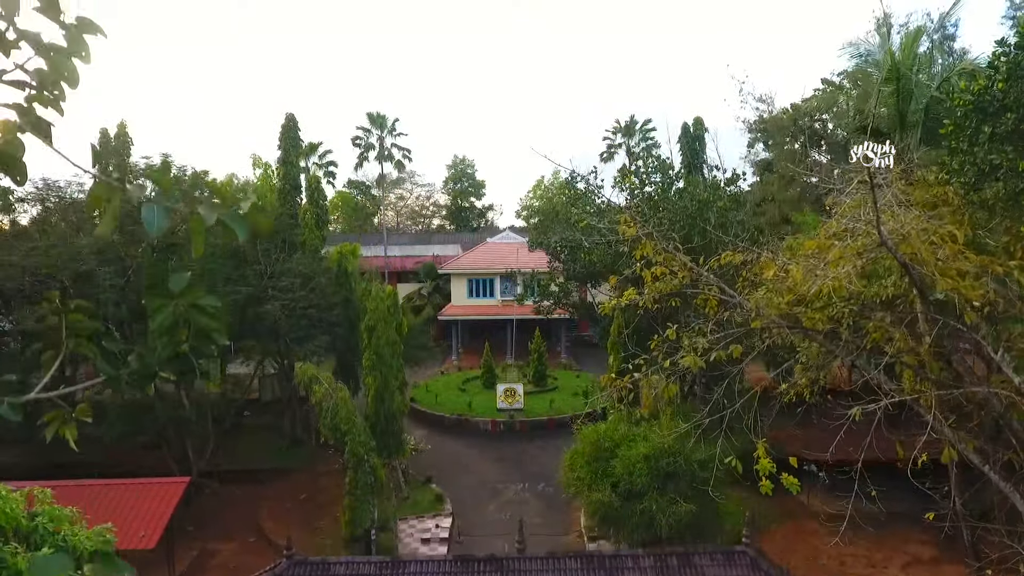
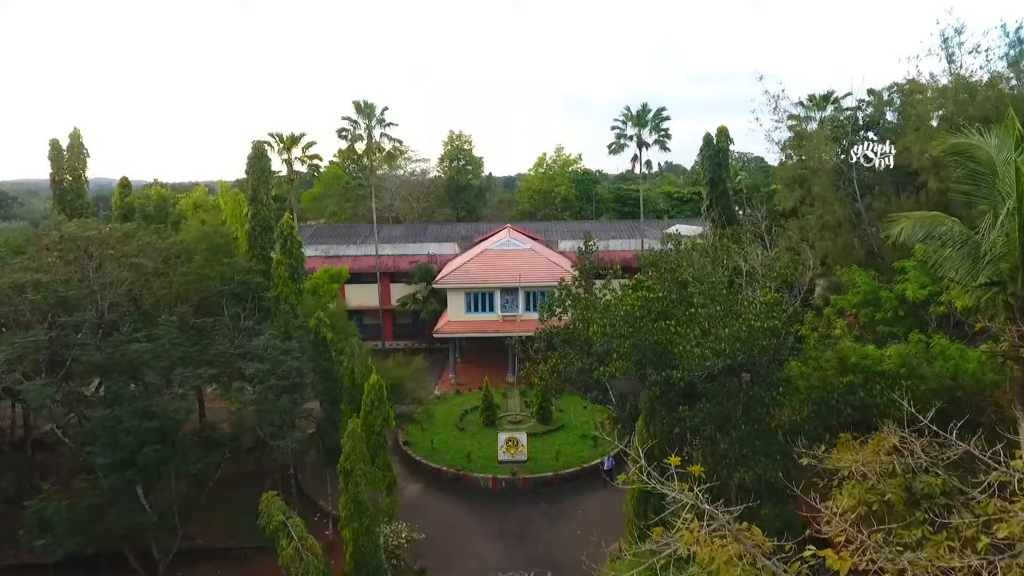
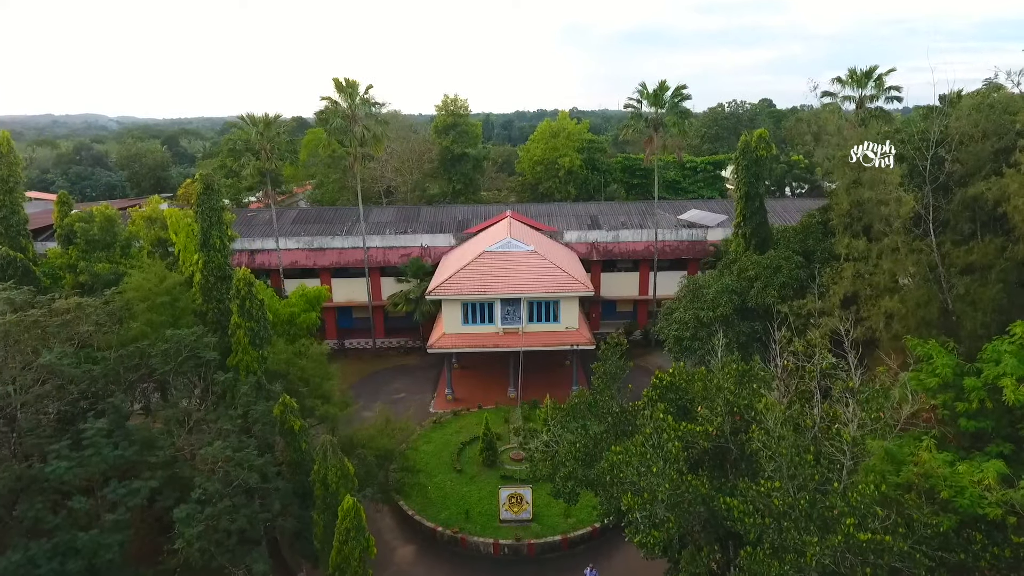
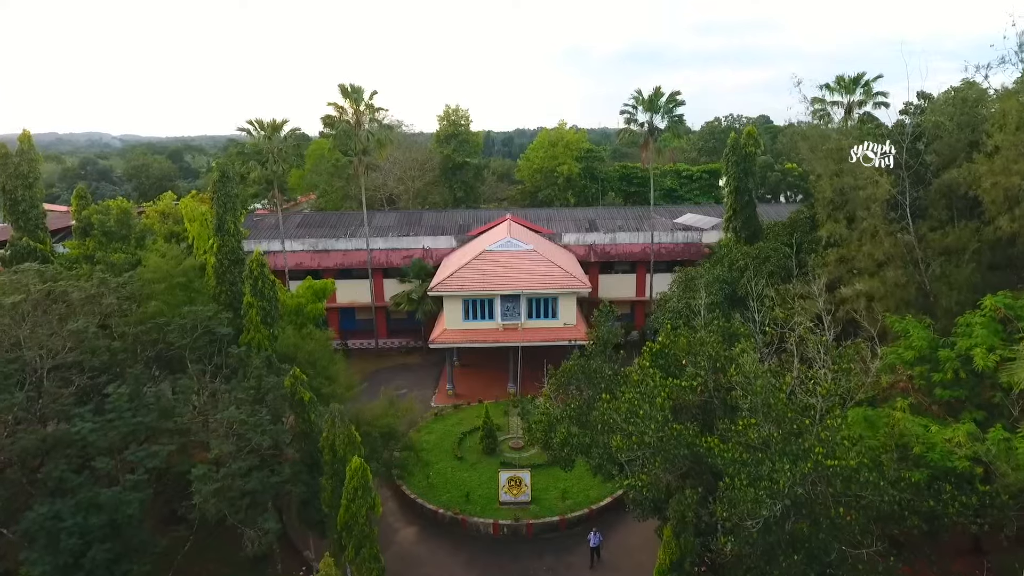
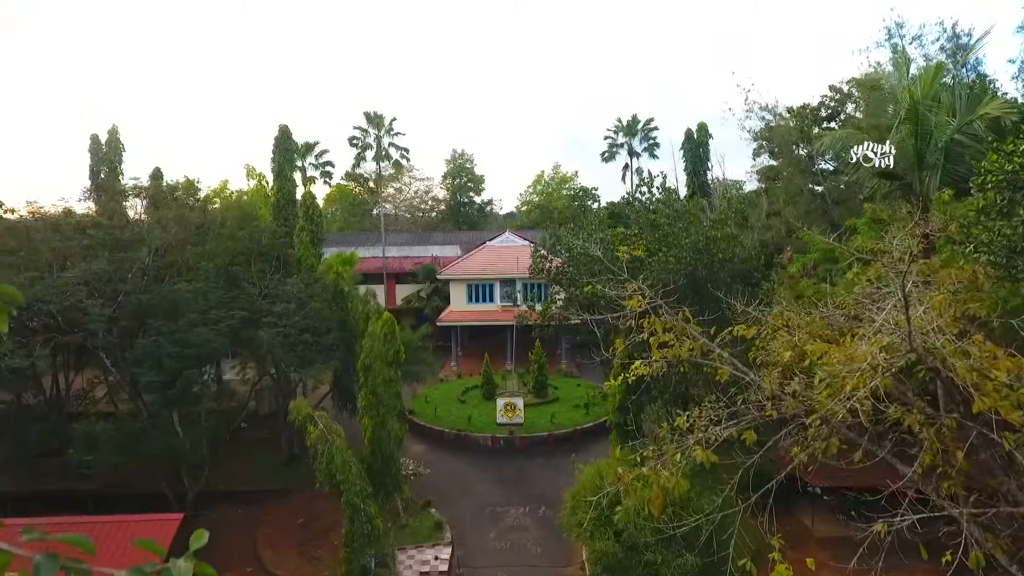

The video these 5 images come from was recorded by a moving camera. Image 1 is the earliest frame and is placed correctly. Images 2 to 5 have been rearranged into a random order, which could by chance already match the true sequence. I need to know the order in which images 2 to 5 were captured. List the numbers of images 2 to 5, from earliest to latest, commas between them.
5, 2, 4, 3
